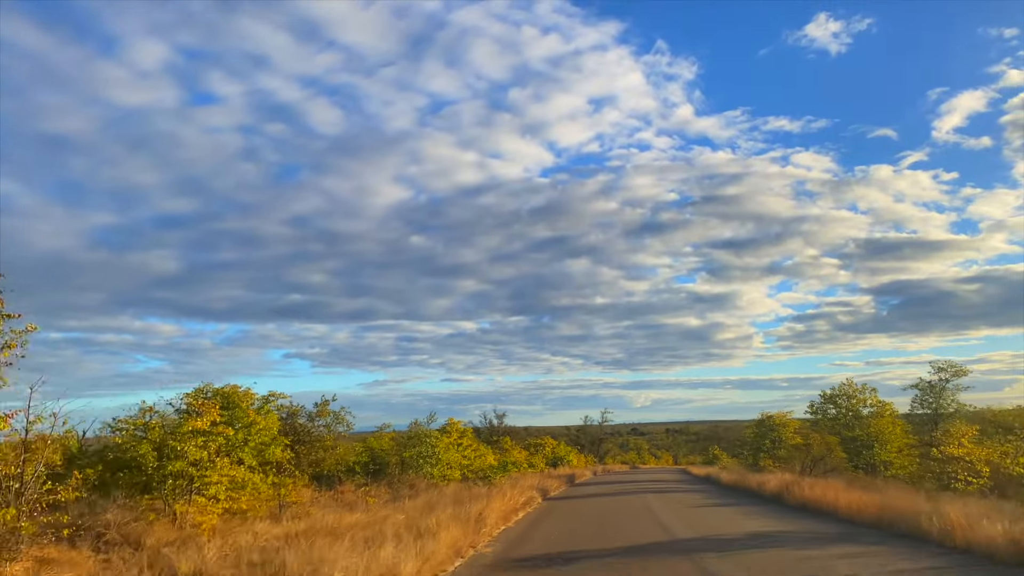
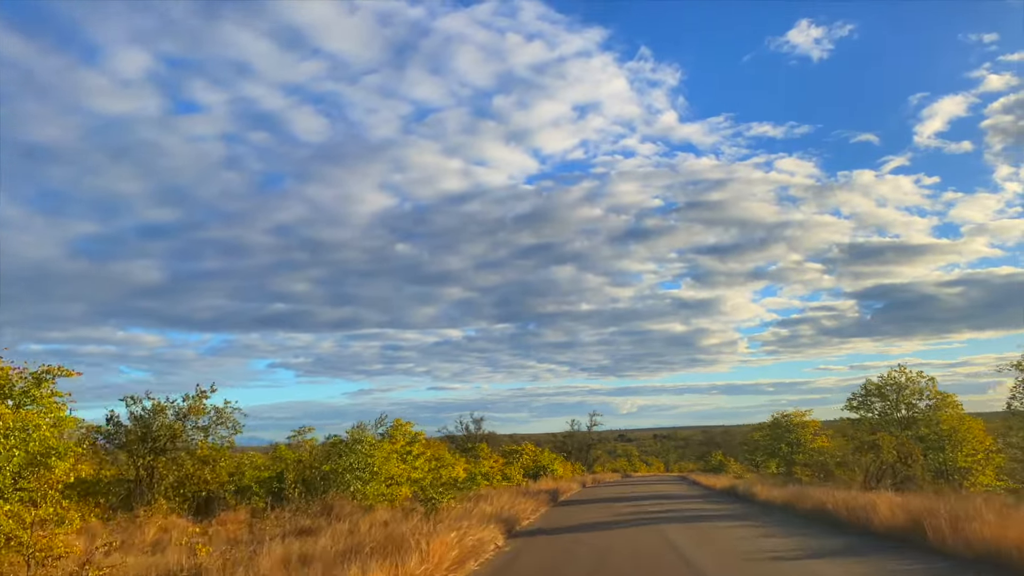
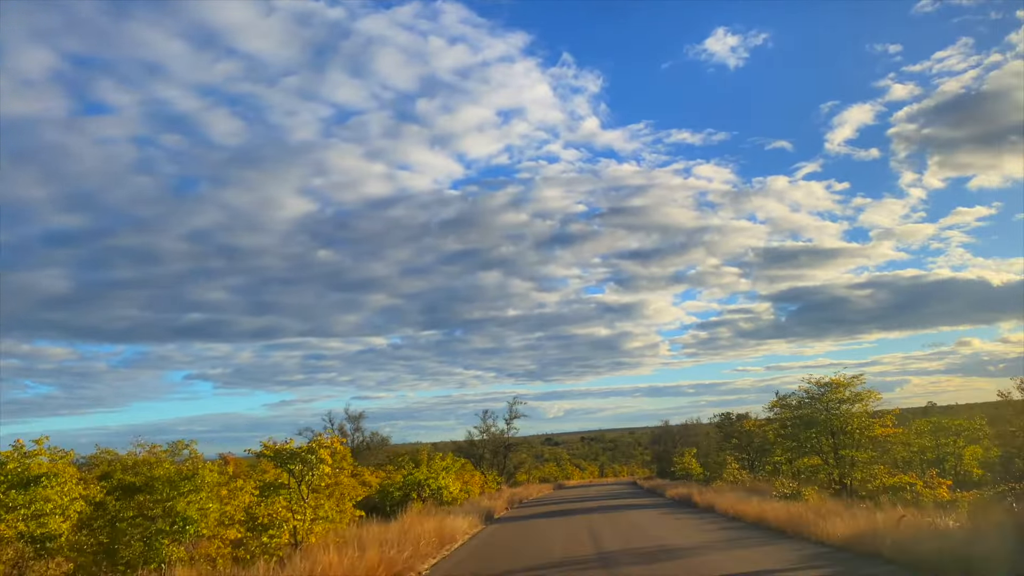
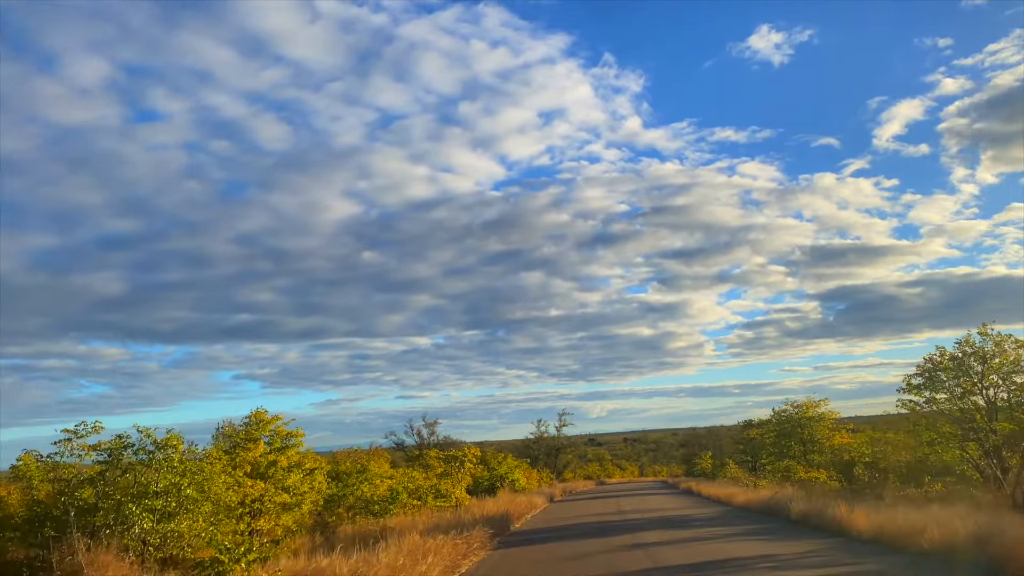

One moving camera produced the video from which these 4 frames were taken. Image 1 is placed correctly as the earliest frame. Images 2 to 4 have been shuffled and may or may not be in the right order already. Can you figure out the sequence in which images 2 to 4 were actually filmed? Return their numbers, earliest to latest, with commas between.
2, 4, 3
